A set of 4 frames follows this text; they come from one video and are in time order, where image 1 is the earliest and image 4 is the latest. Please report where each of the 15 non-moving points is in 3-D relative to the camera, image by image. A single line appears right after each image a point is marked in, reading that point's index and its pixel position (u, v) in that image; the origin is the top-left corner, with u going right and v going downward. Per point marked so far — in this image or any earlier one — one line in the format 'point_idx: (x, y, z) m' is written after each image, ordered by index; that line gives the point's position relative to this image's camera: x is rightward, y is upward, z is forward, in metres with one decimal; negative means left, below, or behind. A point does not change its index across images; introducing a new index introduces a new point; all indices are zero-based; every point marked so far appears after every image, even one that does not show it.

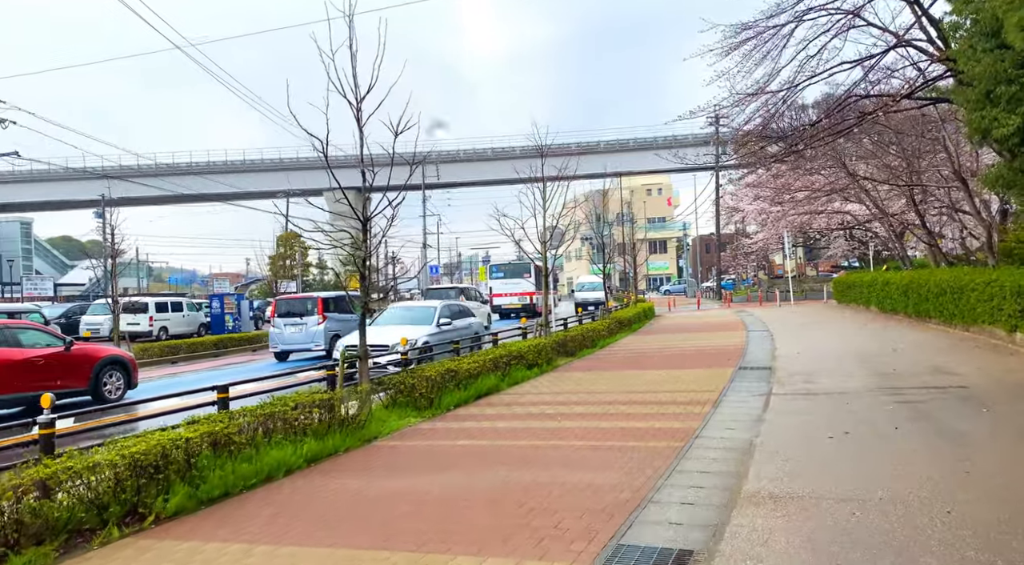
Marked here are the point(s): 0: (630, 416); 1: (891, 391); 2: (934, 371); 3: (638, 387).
0: (+1.3, -1.4, +8.4) m
1: (+4.3, -1.3, +9.1) m
2: (+5.6, -1.2, +10.5) m
3: (+1.7, -1.4, +10.7) m
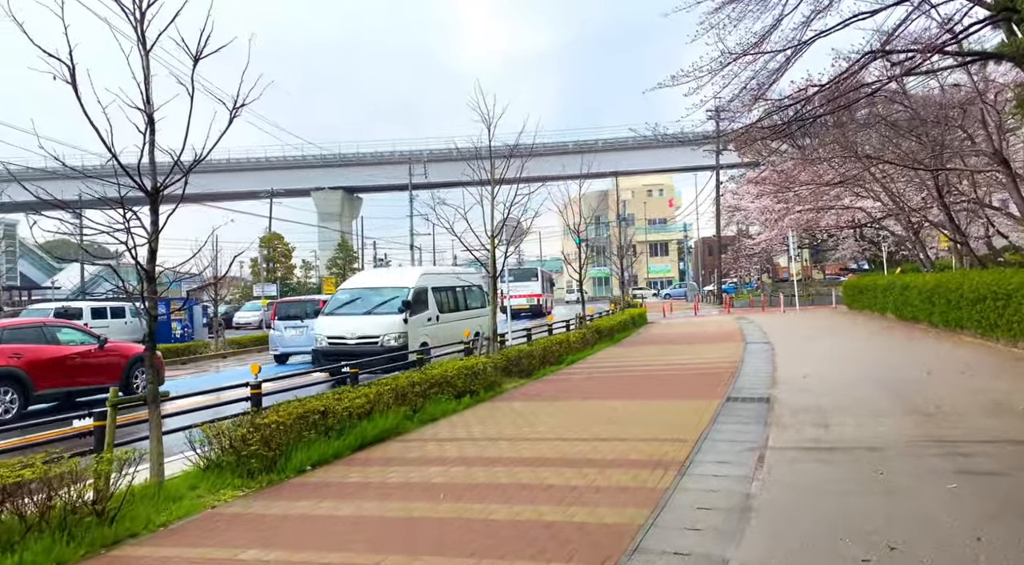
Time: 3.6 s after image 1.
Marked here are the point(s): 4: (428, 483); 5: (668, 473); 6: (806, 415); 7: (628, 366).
0: (+0.3, -1.5, +5.6) m
1: (+3.4, -1.3, +6.2) m
2: (+4.6, -1.2, +7.6) m
3: (+0.7, -1.4, +7.8) m
4: (-0.6, -1.5, +5.9) m
5: (+1.2, -1.4, +5.9) m
6: (+3.0, -1.3, +8.0) m
7: (+2.1, -1.5, +14.2) m
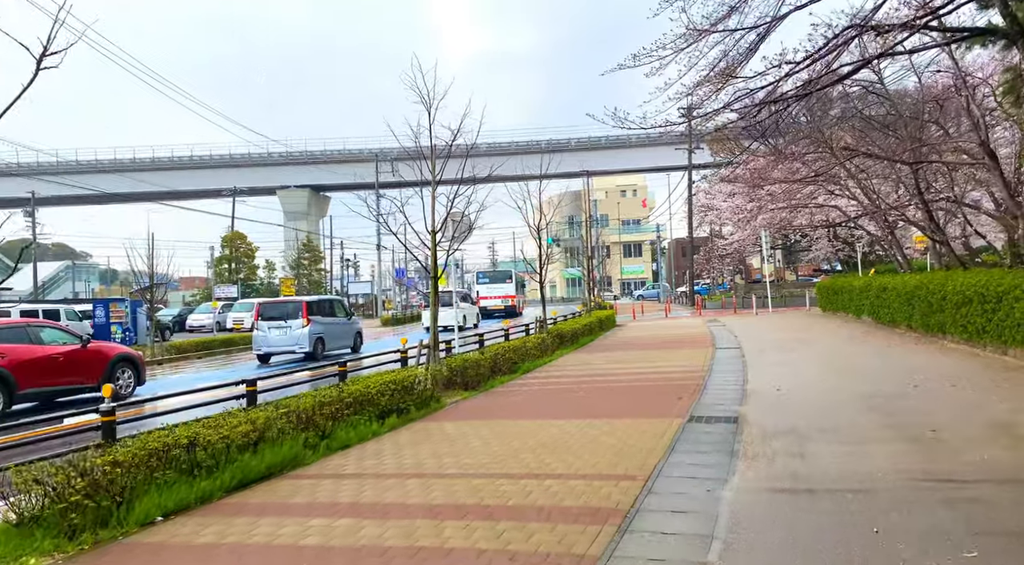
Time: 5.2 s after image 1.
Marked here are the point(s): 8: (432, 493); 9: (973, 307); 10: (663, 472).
0: (-0.3, -1.5, +4.3) m
1: (+2.7, -1.3, +5.0) m
2: (+3.9, -1.2, +6.4) m
3: (+0.1, -1.5, +6.5) m
4: (-1.2, -1.5, +4.6) m
5: (+0.5, -1.4, +4.6) m
6: (+2.3, -1.3, +6.8) m
7: (+1.2, -1.5, +12.9) m
8: (-0.6, -1.5, +5.6) m
9: (+7.2, -0.4, +12.5) m
10: (+1.1, -1.4, +6.0) m
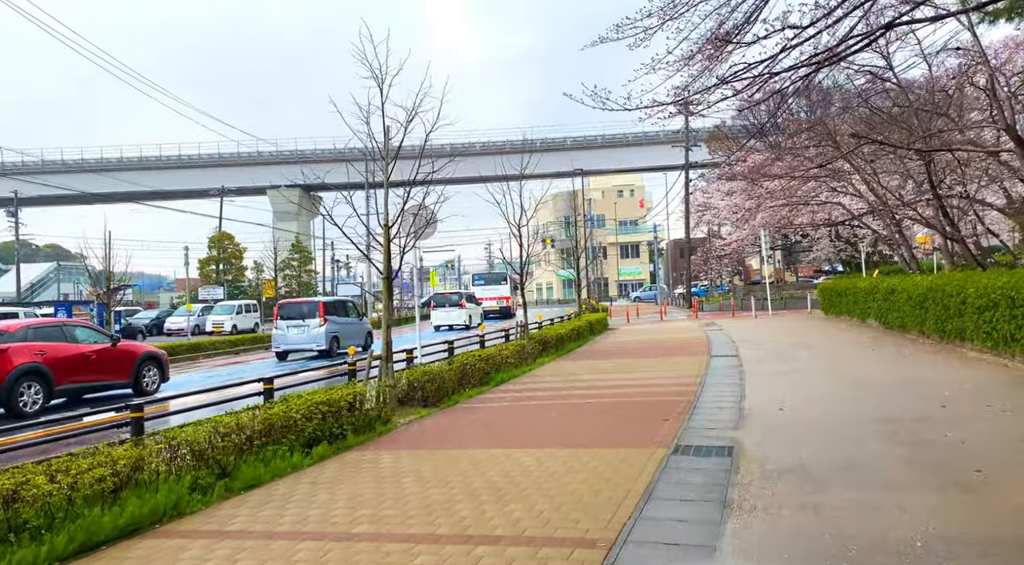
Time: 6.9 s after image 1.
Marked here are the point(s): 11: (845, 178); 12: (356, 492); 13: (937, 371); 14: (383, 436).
0: (-0.7, -1.5, +2.9) m
1: (+2.3, -1.3, +3.6) m
2: (+3.5, -1.3, +5.0) m
3: (-0.4, -1.5, +5.1) m
4: (-1.7, -1.5, +3.2) m
5: (+0.1, -1.4, +3.2) m
6: (+1.9, -1.4, +5.4) m
7: (+0.8, -1.5, +11.5) m
8: (-1.0, -1.5, +4.2) m
9: (+6.8, -0.4, +11.1) m
10: (+0.7, -1.4, +4.6) m
11: (+8.4, +2.6, +19.9) m
12: (-1.2, -1.5, +5.7) m
13: (+5.5, -1.2, +10.4) m
14: (-1.3, -1.6, +8.1) m
